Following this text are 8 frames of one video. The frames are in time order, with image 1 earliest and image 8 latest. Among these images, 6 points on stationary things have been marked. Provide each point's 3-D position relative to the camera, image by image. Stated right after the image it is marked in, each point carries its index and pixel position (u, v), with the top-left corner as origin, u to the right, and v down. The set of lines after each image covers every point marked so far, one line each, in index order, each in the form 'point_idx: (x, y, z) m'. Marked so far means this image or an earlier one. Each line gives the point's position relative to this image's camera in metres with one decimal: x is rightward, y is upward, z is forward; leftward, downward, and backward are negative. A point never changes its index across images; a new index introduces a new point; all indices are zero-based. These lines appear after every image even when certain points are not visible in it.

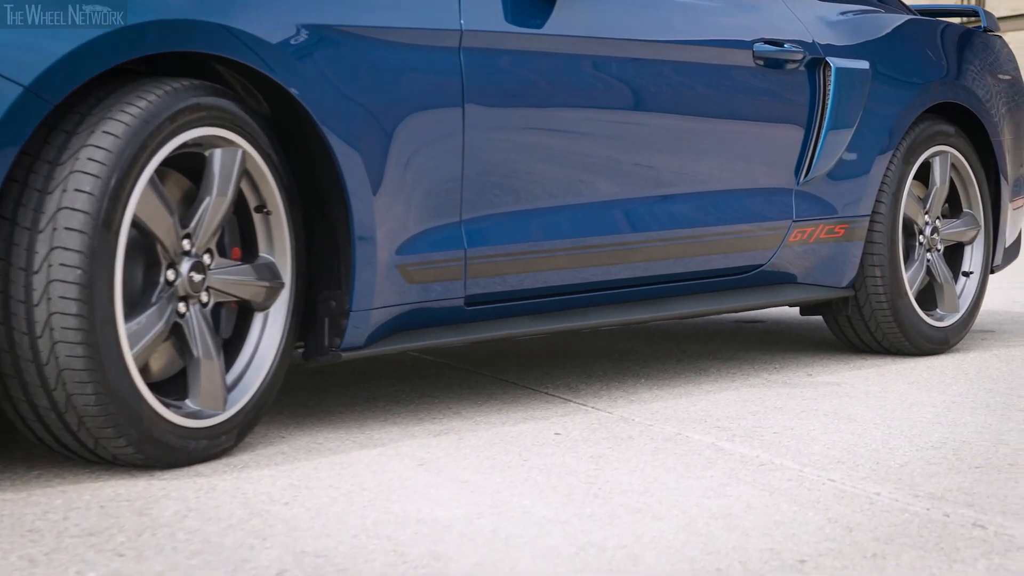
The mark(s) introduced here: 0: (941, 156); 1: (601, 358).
0: (+0.9, +0.3, +4.3) m
1: (+0.2, -0.1, +4.1) m
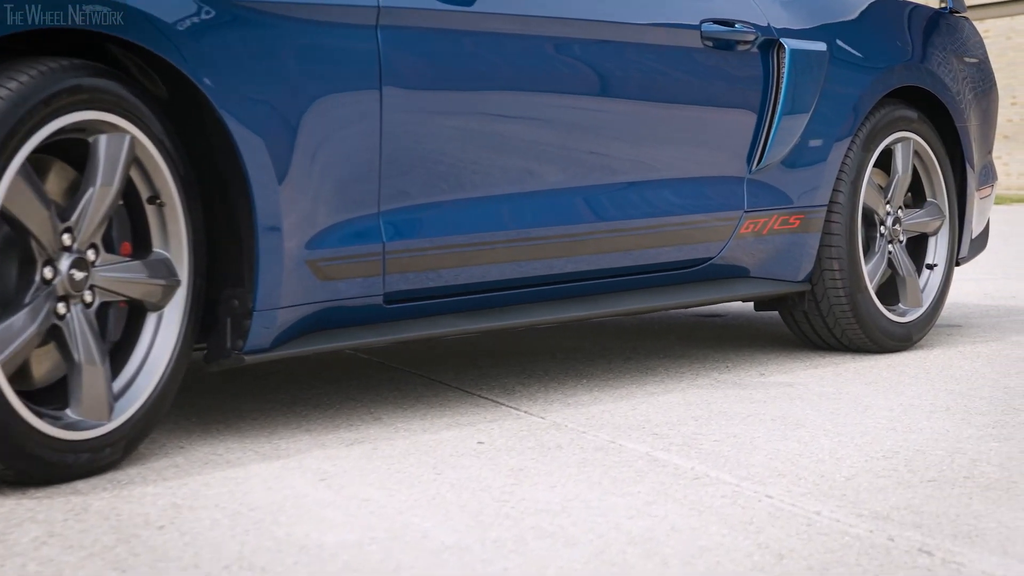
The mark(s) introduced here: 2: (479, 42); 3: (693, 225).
0: (+0.8, +0.3, +4.1) m
1: (+0.1, -0.1, +3.8) m
2: (0.0, +0.4, +2.9) m
3: (+0.3, +0.1, +3.5) m
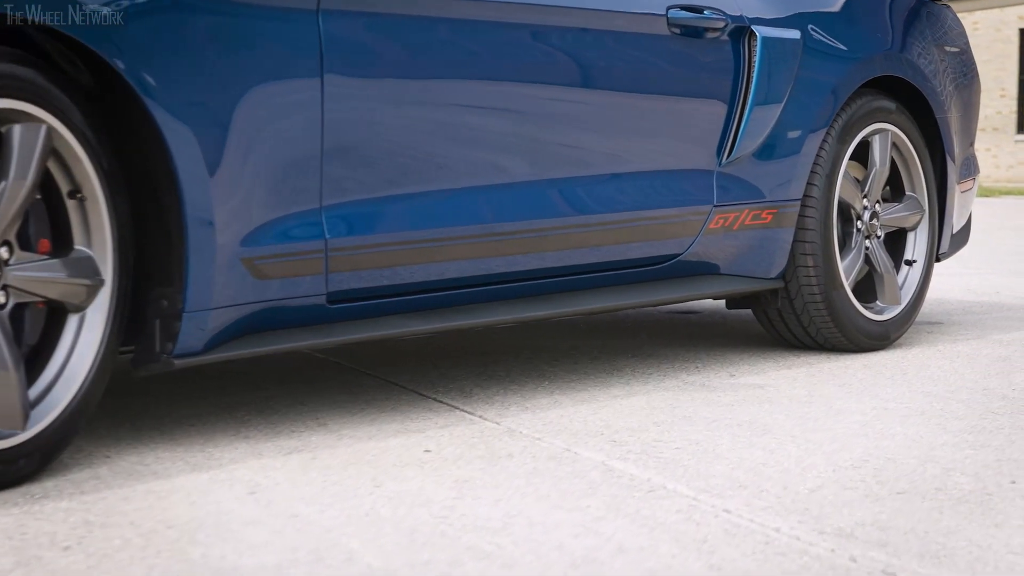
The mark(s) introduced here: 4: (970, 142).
0: (+0.7, +0.3, +3.9) m
1: (0.0, -0.1, +3.7) m
2: (-0.1, +0.4, +2.7) m
3: (+0.2, +0.1, +3.4) m
4: (+1.0, +0.3, +4.4) m
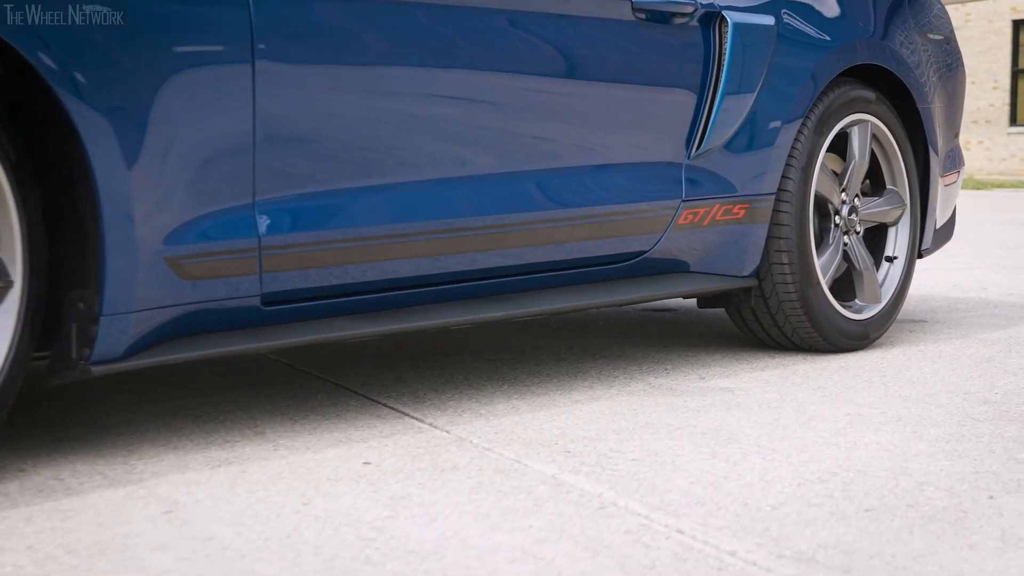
0: (+0.7, +0.3, +3.8) m
1: (-0.1, -0.1, +3.5) m
2: (-0.2, +0.4, +2.6) m
3: (+0.2, +0.1, +3.2) m
4: (+0.9, +0.3, +4.2) m
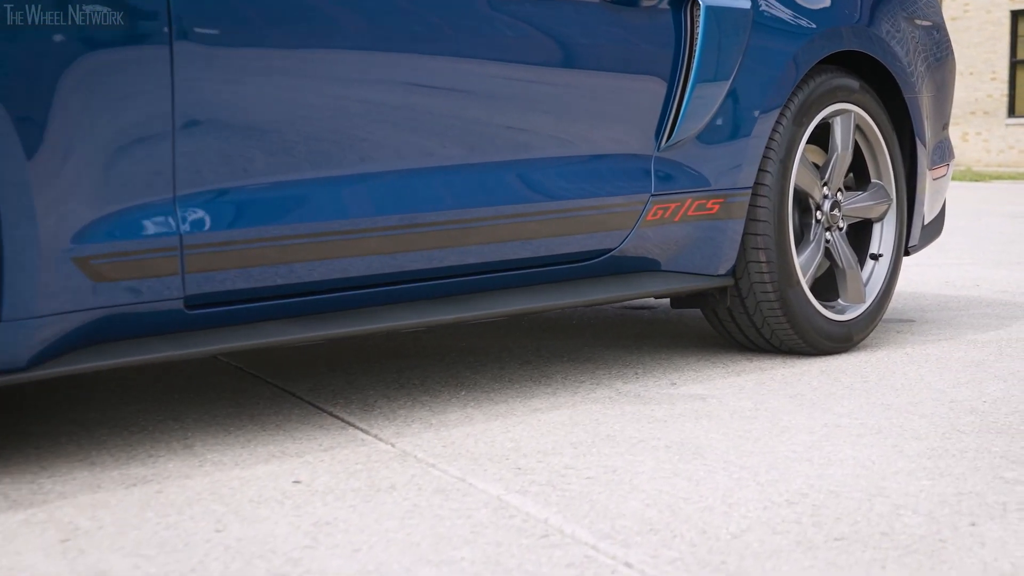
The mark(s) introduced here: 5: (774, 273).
0: (+0.6, +0.3, +3.6) m
1: (-0.1, -0.1, +3.3) m
2: (-0.2, +0.4, +2.4) m
3: (+0.1, +0.1, +3.0) m
4: (+0.9, +0.3, +4.1) m
5: (+0.4, 0.0, +3.4) m
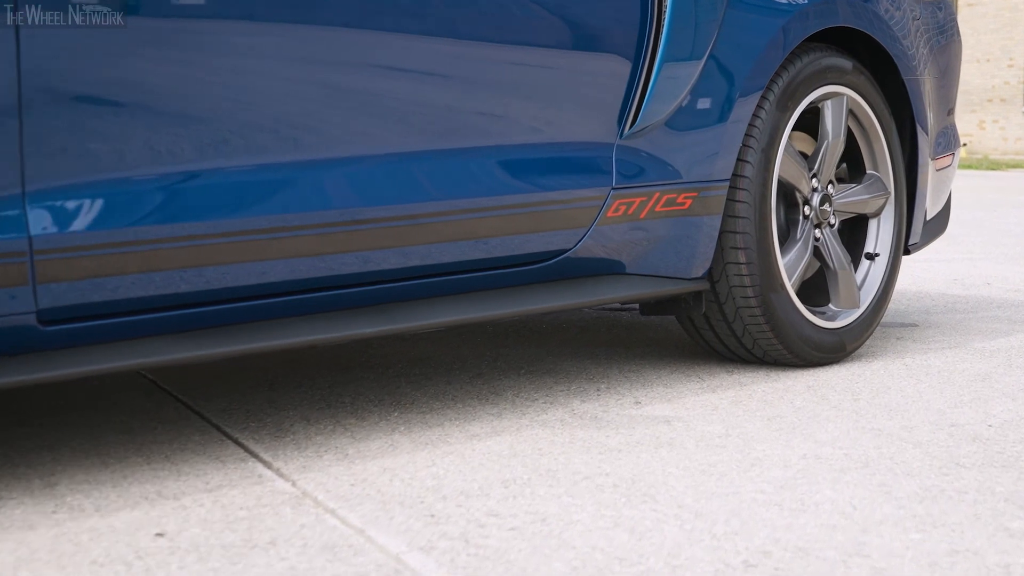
0: (+0.5, +0.3, +3.2) m
1: (-0.2, -0.1, +3.0) m
2: (-0.3, +0.3, +2.0) m
3: (0.0, +0.1, +2.7) m
4: (+0.8, +0.3, +3.7) m
5: (+0.4, 0.0, +3.0) m
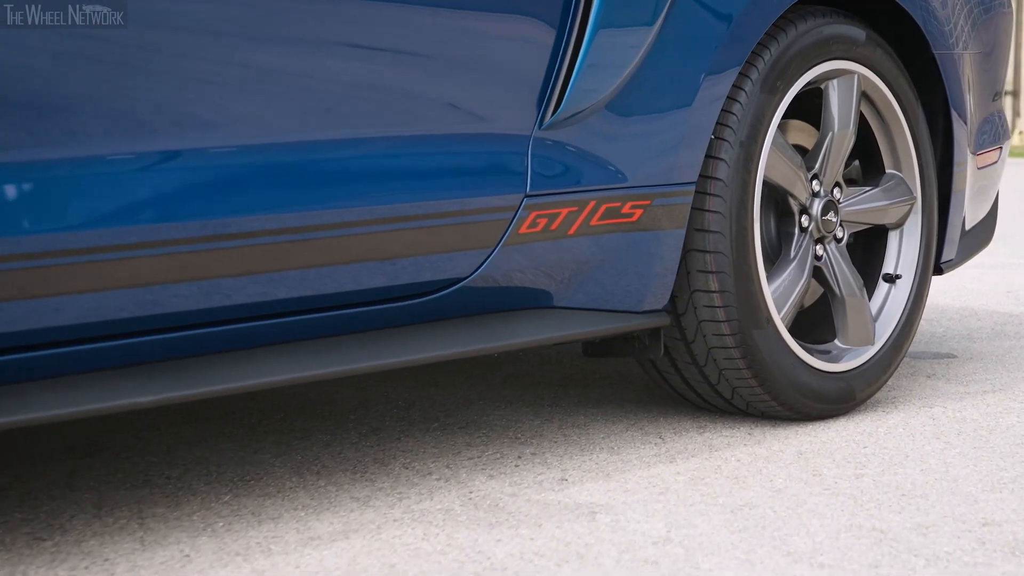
0: (+0.4, +0.3, +2.5) m
1: (-0.3, -0.2, +2.3) m
2: (-0.5, +0.3, +1.3) m
3: (-0.1, +0.1, +2.0) m
4: (+0.7, +0.3, +3.0) m
5: (+0.3, 0.0, +2.3) m
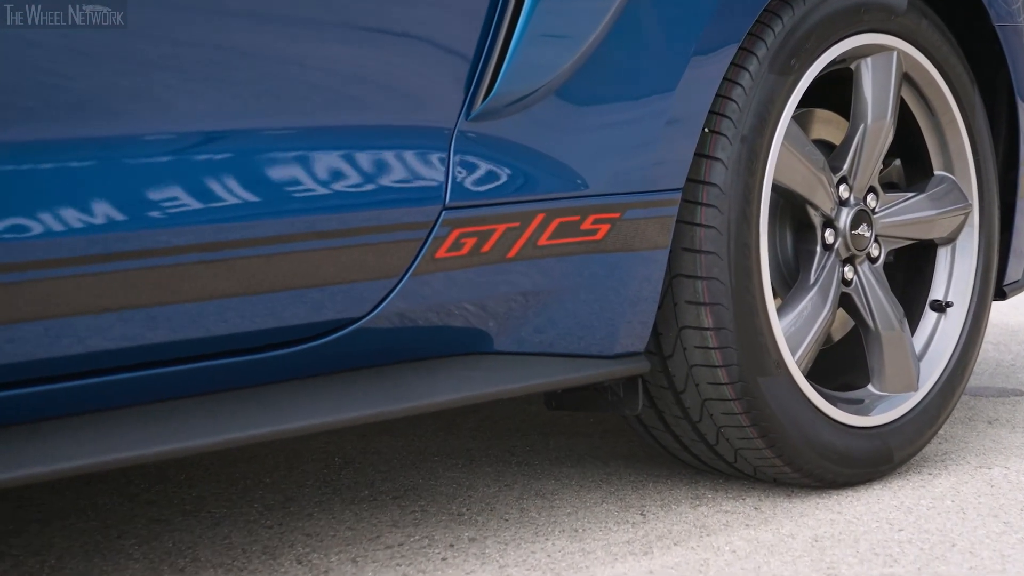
0: (+0.4, +0.2, +2.0) m
1: (-0.4, -0.2, +1.8) m
2: (-0.6, +0.3, +0.9) m
3: (-0.2, 0.0, +1.5) m
4: (+0.7, +0.3, +2.4) m
5: (+0.2, -0.1, +1.8) m
